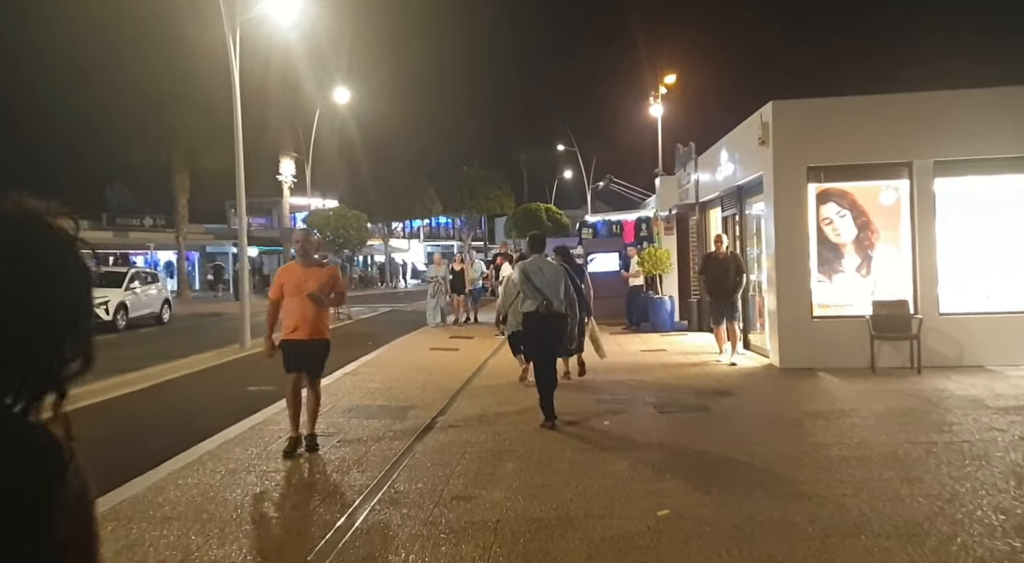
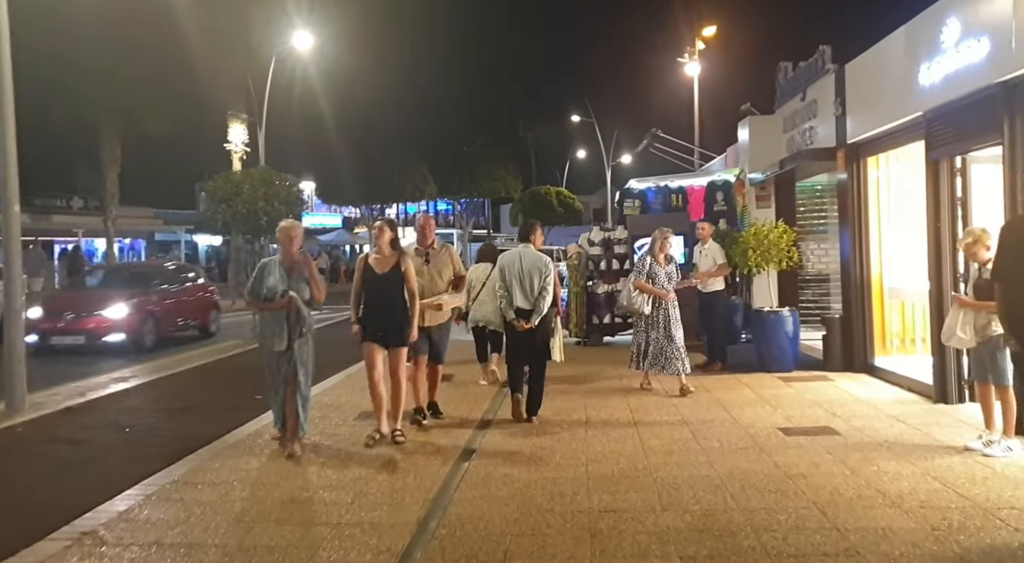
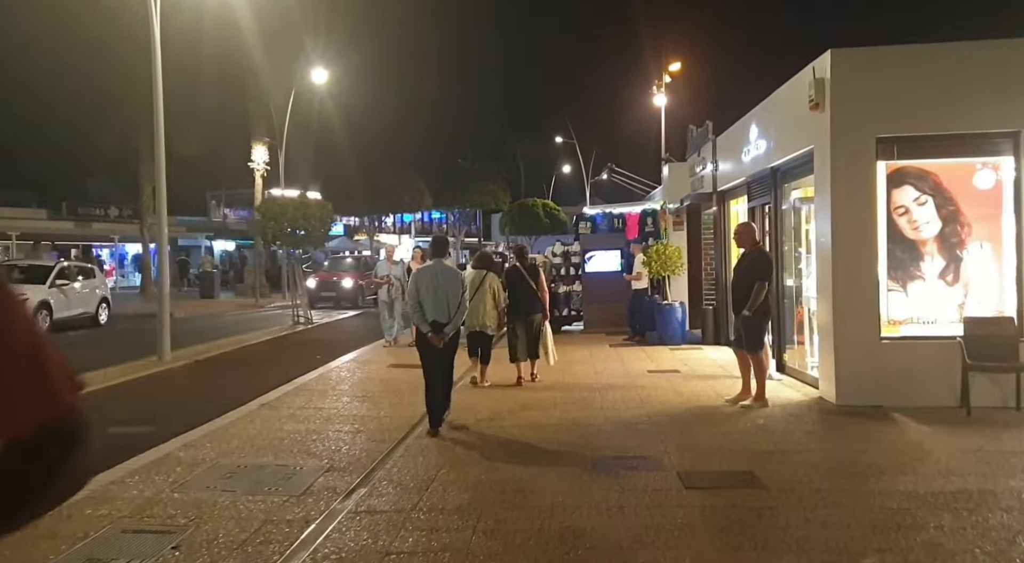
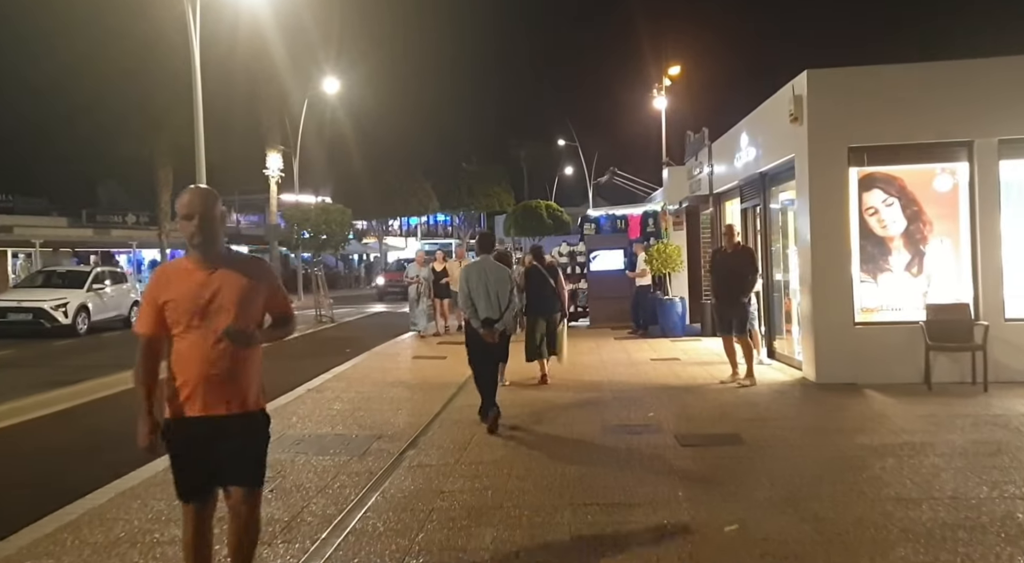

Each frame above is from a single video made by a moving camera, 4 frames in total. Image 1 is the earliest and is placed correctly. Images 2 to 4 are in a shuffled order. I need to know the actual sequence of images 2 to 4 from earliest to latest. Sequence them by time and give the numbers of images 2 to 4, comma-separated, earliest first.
4, 3, 2
